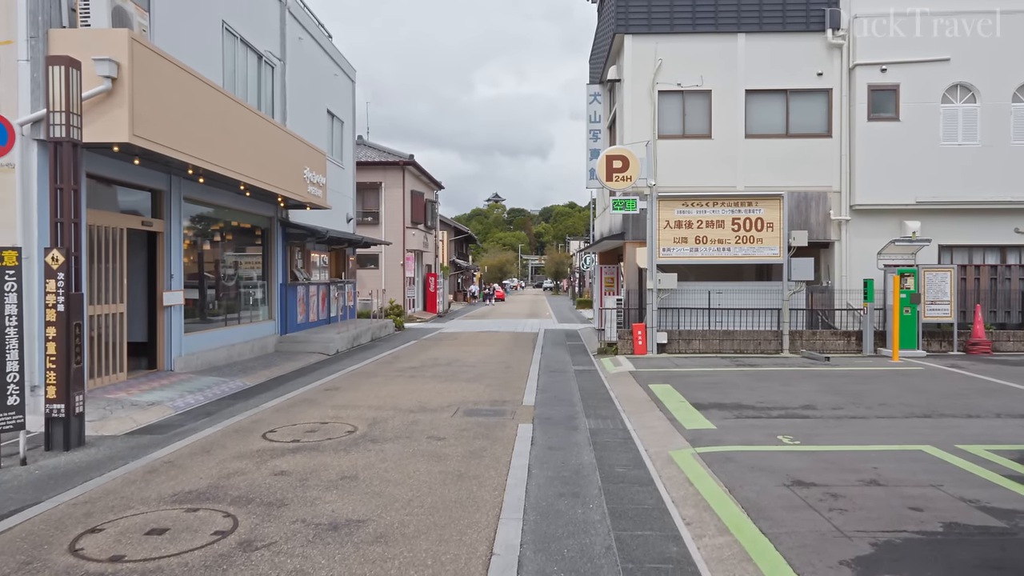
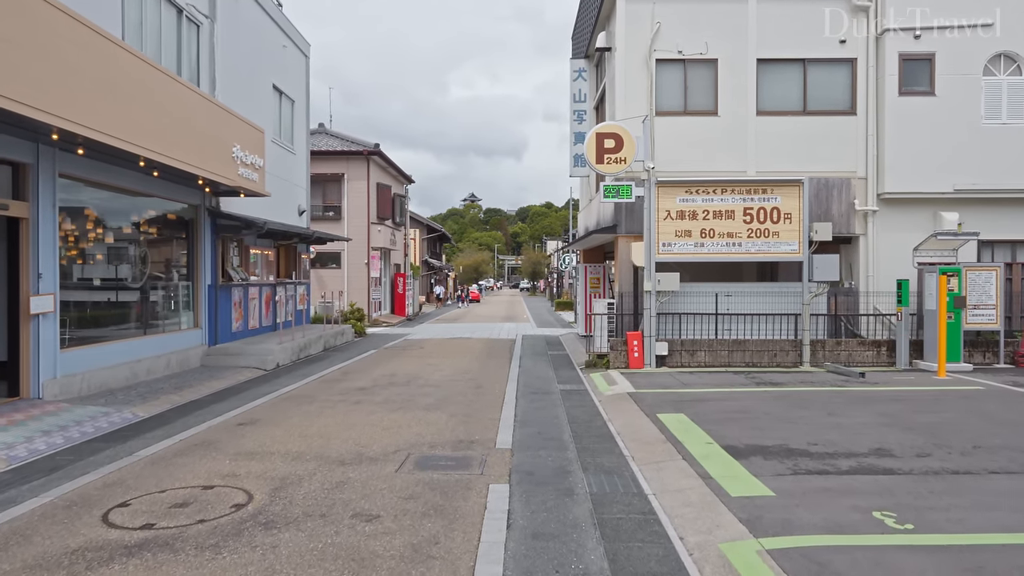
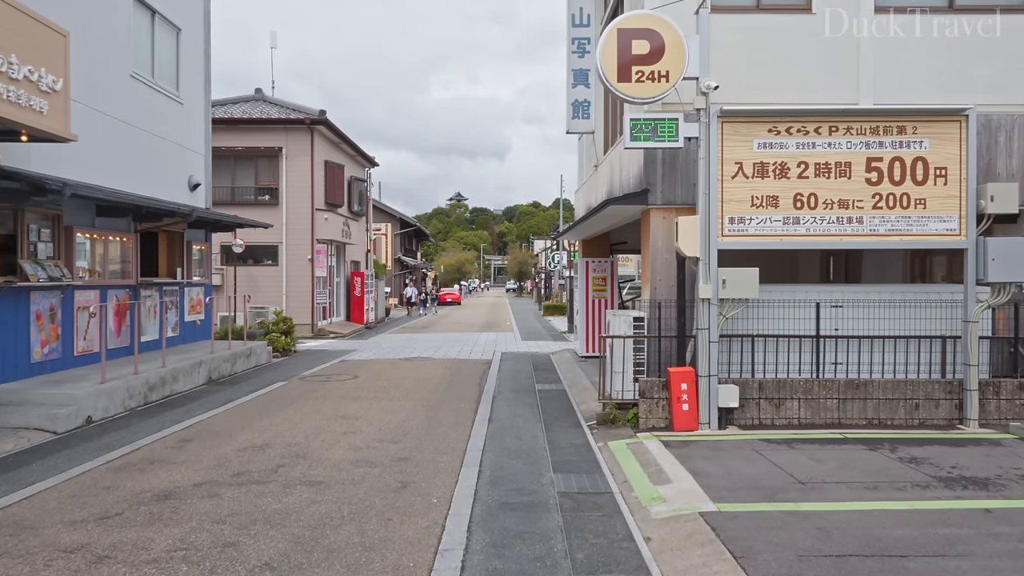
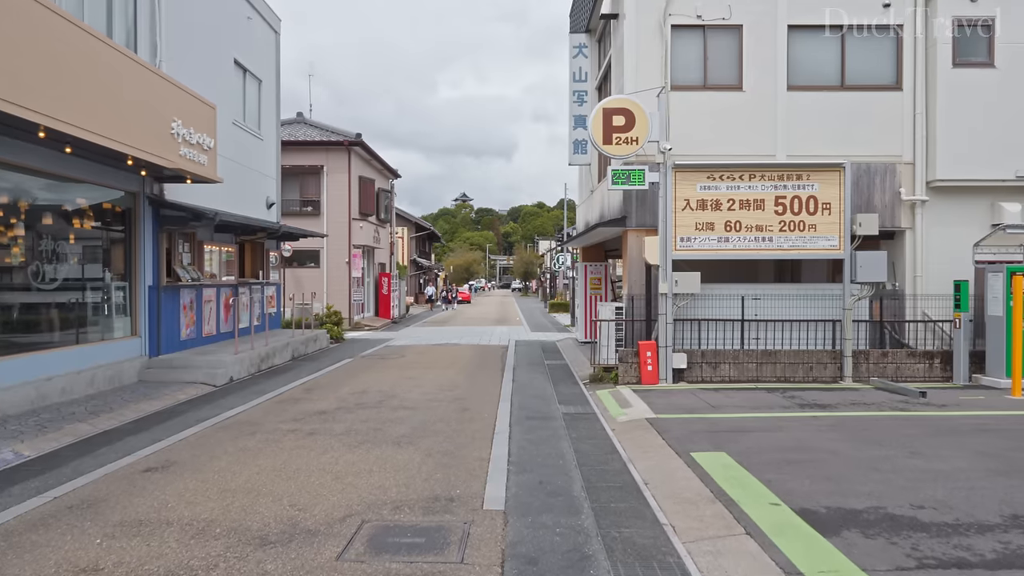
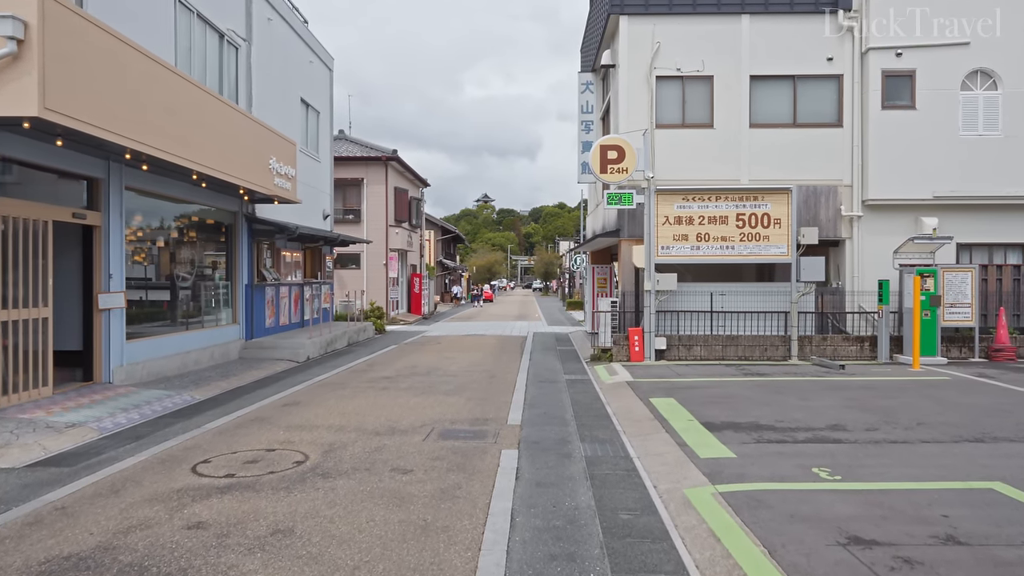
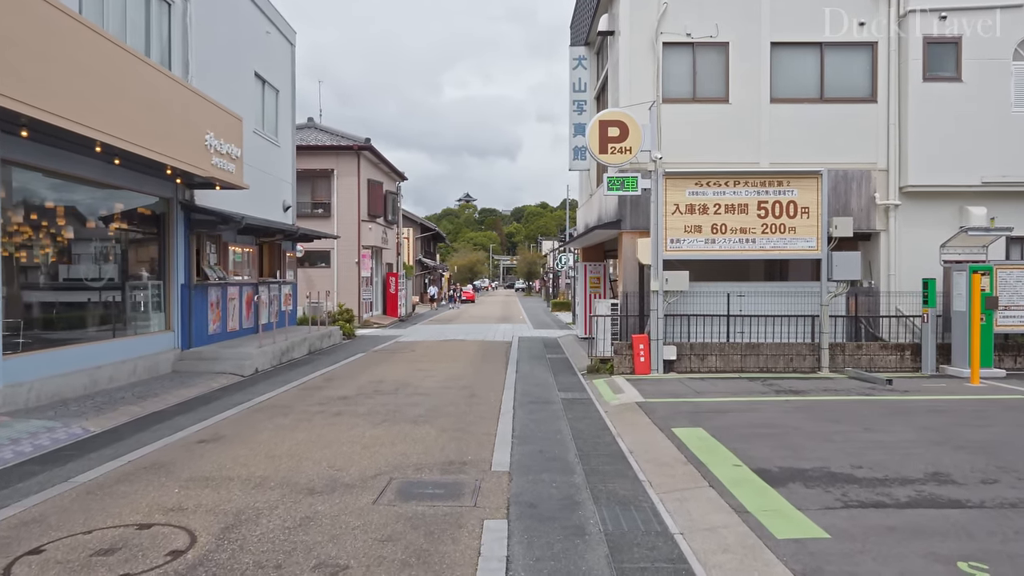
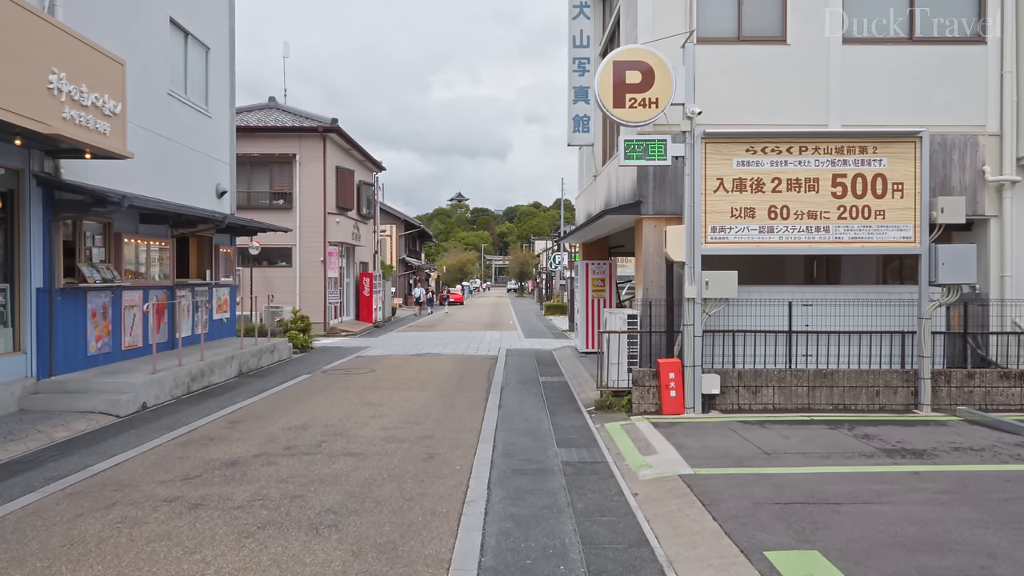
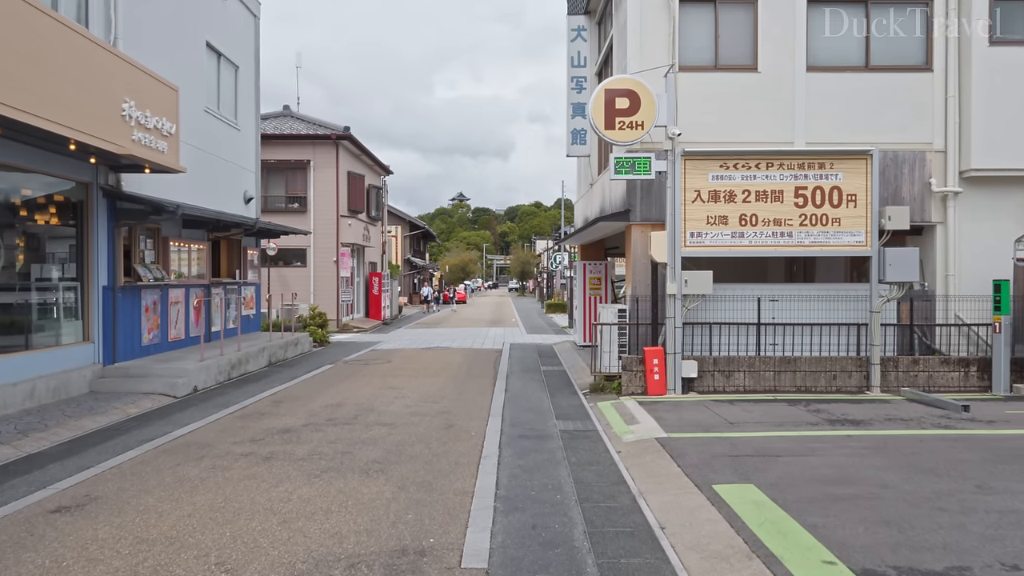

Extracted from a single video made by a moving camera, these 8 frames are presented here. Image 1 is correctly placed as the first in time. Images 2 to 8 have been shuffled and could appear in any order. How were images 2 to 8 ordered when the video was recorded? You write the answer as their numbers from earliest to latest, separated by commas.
5, 2, 6, 4, 8, 7, 3
